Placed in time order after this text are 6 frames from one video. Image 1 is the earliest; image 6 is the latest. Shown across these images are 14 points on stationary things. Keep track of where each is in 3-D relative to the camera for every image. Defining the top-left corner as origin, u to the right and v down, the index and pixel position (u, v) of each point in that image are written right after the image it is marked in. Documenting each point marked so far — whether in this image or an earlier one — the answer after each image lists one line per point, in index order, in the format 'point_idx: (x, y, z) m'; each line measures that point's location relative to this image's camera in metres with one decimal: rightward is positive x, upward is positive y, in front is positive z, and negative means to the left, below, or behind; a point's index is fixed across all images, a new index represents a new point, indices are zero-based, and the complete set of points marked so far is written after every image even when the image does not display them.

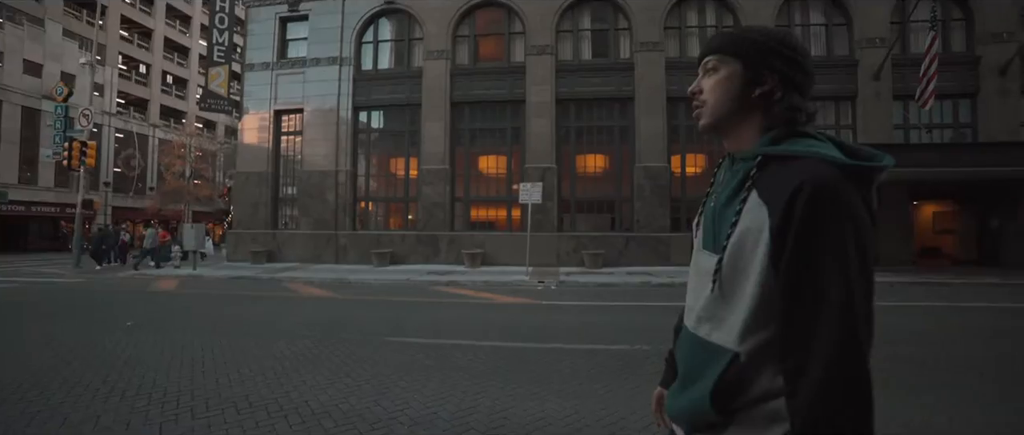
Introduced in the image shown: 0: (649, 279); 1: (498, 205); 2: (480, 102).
0: (+2.4, -1.1, +8.5) m
1: (-0.3, +0.3, +10.1) m
2: (-0.7, +2.4, +10.0) m
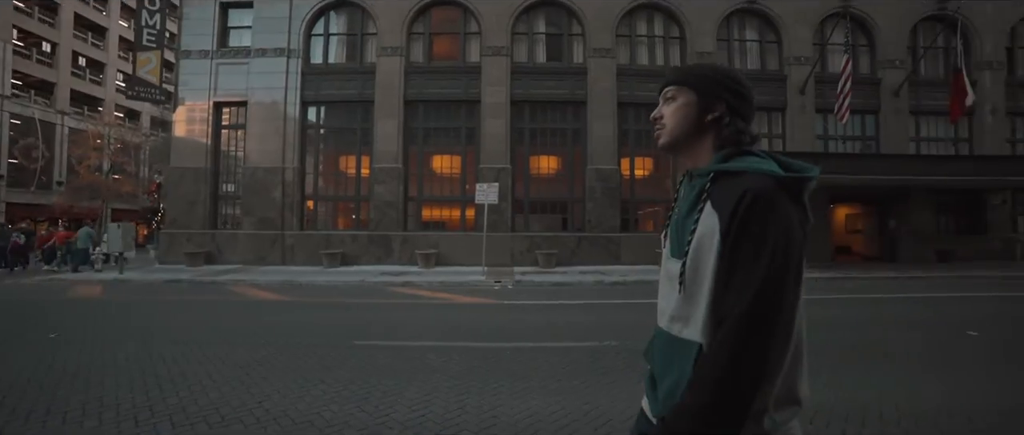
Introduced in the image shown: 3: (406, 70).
0: (+1.6, -1.1, +8.8) m
1: (-1.2, +0.3, +10.0) m
2: (-1.6, +2.4, +10.0) m
3: (-2.1, +3.0, +9.9) m
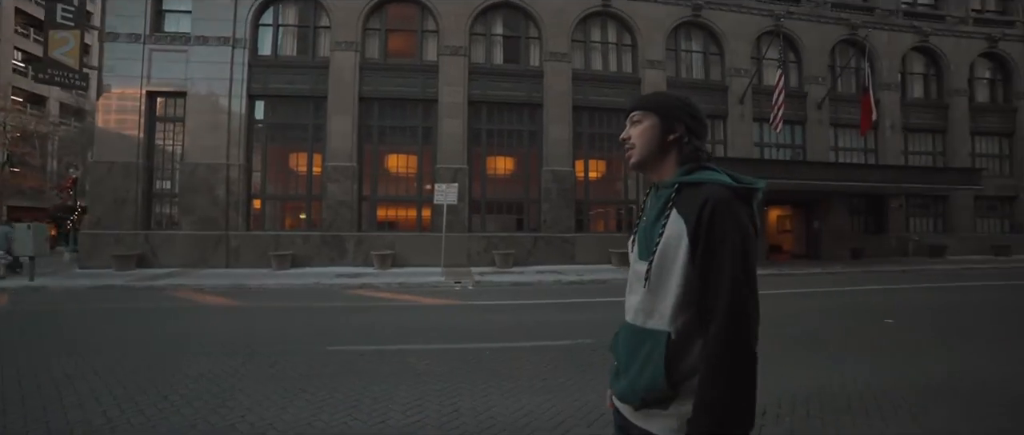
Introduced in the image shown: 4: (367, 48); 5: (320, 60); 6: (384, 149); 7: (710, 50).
0: (+0.9, -1.1, +9.0) m
1: (-2.1, +0.3, +9.9) m
2: (-2.5, +2.4, +9.8) m
3: (-3.0, +3.0, +9.7) m
4: (-2.9, +3.4, +9.9) m
5: (-3.8, +3.1, +9.6) m
6: (-2.6, +1.4, +9.8) m
7: (+4.4, +3.7, +10.8) m
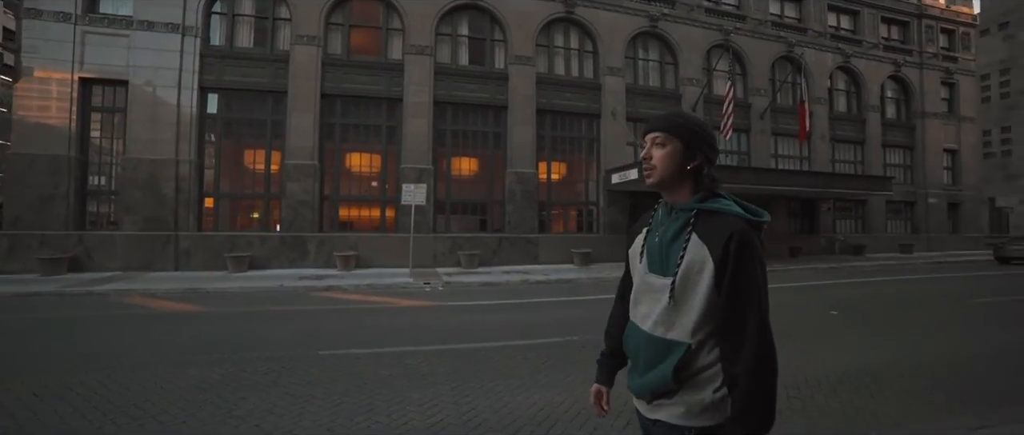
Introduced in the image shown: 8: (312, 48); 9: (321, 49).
0: (+0.3, -1.1, +9.2) m
1: (-2.8, +0.2, +9.7) m
2: (-3.1, +2.4, +9.5) m
3: (-3.6, +3.0, +9.3) m
4: (-3.6, +3.4, +9.6) m
5: (-4.4, +3.1, +9.2) m
6: (-3.2, +1.4, +9.6) m
7: (+3.6, +3.7, +11.4) m
8: (-3.8, +3.2, +9.3) m
9: (-3.6, +3.2, +9.5) m
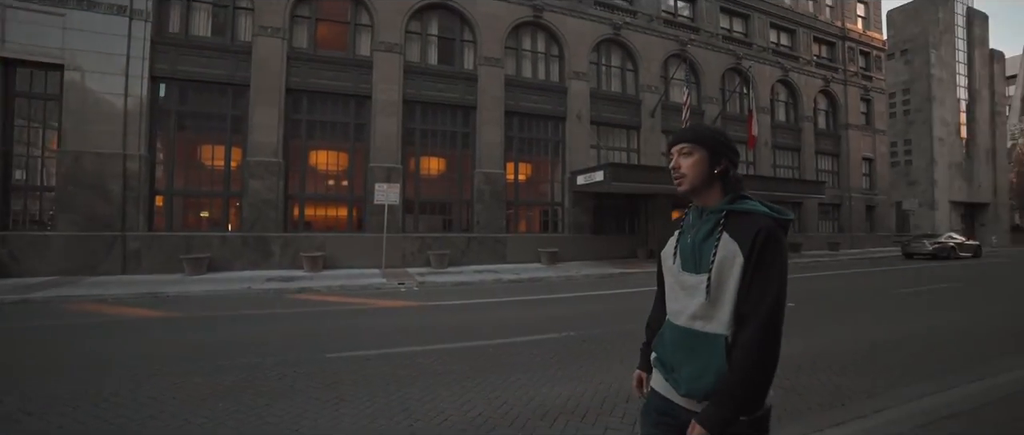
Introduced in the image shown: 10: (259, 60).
0: (-0.3, -1.1, +9.3) m
1: (-3.4, +0.3, +9.4) m
2: (-3.6, +2.4, +9.2) m
3: (-4.1, +3.0, +9.0) m
4: (-4.1, +3.4, +9.2) m
5: (-4.9, +3.1, +8.7) m
6: (-3.8, +1.4, +9.2) m
7: (+2.7, +3.7, +11.9) m
8: (-4.3, +3.2, +8.8) m
9: (-4.2, +3.2, +9.1) m
10: (-4.6, +2.8, +8.7) m
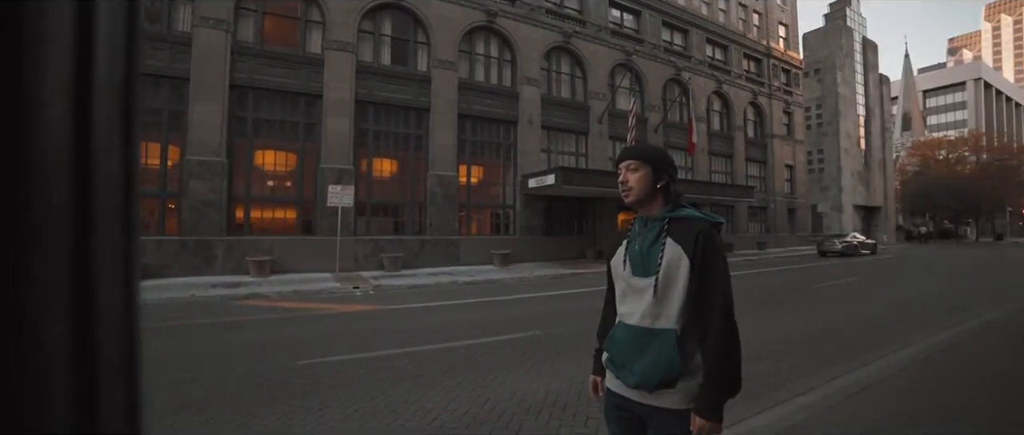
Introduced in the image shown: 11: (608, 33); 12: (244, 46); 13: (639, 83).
0: (-1.1, -1.2, +9.4) m
1: (-4.2, +0.2, +9.0) m
2: (-4.5, +2.3, +8.8) m
3: (-4.9, +2.9, +8.5) m
4: (-4.9, +3.4, +8.7) m
5: (-5.6, +3.0, +8.2) m
6: (-4.6, +1.3, +8.8) m
7: (+1.5, +3.6, +12.3) m
8: (-5.0, +3.2, +8.4) m
9: (-5.0, +3.2, +8.6) m
10: (-5.3, +2.8, +8.2) m
11: (+2.5, +4.8, +12.8) m
12: (-4.8, +3.1, +8.6) m
13: (+3.5, +3.7, +13.6) m
